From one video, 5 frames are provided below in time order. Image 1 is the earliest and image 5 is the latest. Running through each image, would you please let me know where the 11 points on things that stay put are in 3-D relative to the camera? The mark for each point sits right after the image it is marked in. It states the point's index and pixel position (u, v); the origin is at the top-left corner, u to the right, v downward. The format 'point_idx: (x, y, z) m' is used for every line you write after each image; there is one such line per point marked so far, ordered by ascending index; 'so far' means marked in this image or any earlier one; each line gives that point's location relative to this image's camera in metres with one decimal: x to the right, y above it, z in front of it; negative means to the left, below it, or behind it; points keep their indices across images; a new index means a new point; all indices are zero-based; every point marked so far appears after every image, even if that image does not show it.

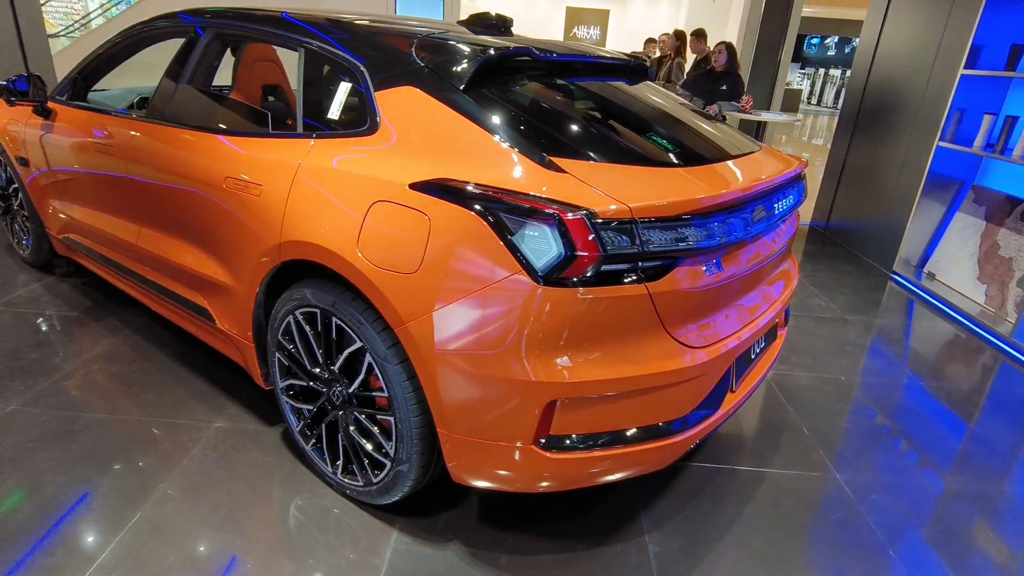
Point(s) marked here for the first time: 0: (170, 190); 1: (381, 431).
0: (-1.2, +0.3, +2.1) m
1: (-0.4, -0.4, +1.7) m
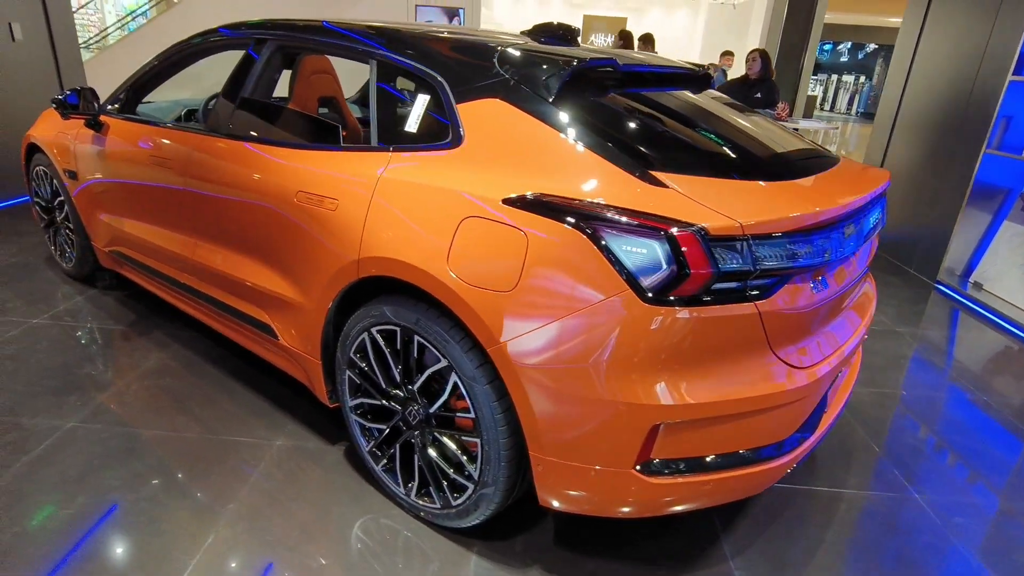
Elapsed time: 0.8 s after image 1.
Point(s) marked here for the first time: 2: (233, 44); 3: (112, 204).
0: (-1.0, +0.3, +2.1) m
1: (-0.1, -0.4, +1.6) m
2: (-1.1, +1.0, +2.3) m
3: (-1.8, +0.4, +2.7) m
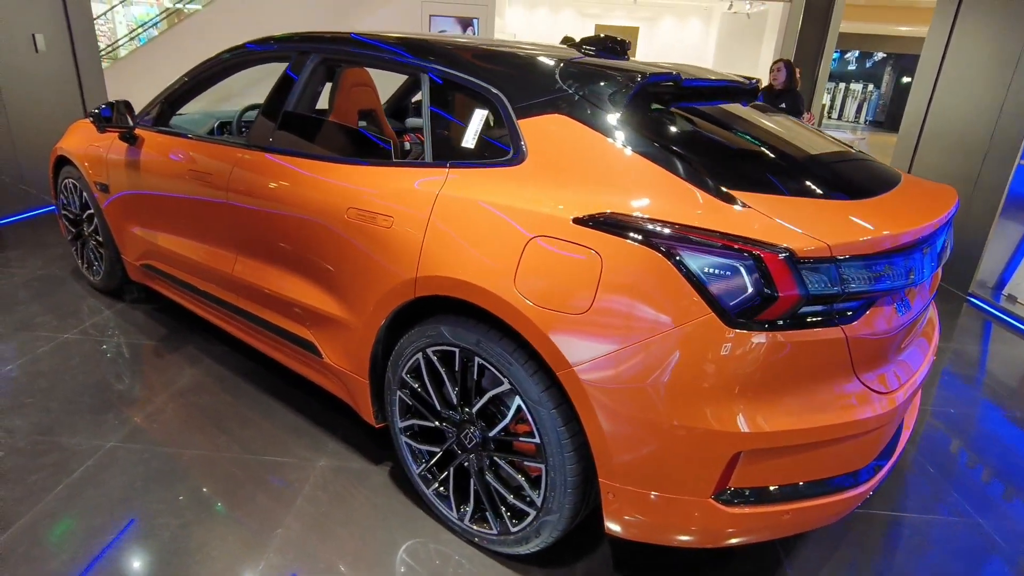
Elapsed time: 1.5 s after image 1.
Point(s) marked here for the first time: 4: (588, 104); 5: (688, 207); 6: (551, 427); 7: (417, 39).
0: (-0.8, +0.2, +2.0) m
1: (0.0, -0.5, +1.6) m
2: (-0.9, +0.9, +2.3) m
3: (-1.7, +0.3, +2.7) m
4: (+0.2, +0.5, +1.5) m
5: (+0.4, +0.2, +1.3) m
6: (+0.1, -0.3, +1.4) m
7: (-0.3, +0.8, +2.0) m
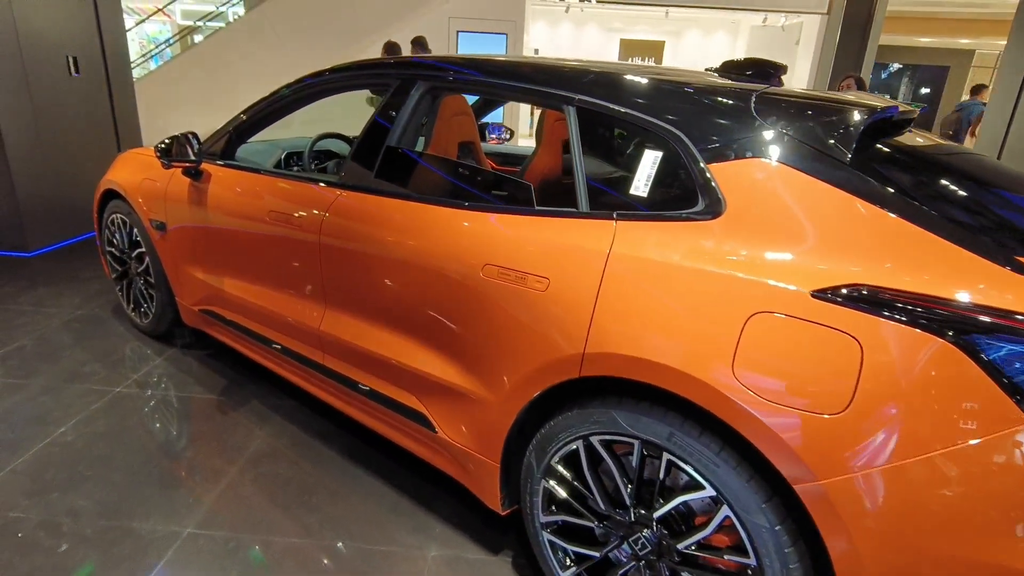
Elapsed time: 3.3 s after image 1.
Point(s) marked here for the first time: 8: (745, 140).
0: (-0.4, +0.1, +1.8) m
1: (+0.5, -0.7, +1.3) m
2: (-0.5, +0.7, +2.1) m
3: (-1.2, +0.1, +2.4) m
4: (+0.6, +0.3, +1.3) m
5: (+0.8, 0.0, +1.0) m
6: (+0.5, -0.5, +1.2) m
7: (+0.1, +0.7, +1.7) m
8: (+0.5, +0.3, +1.3) m
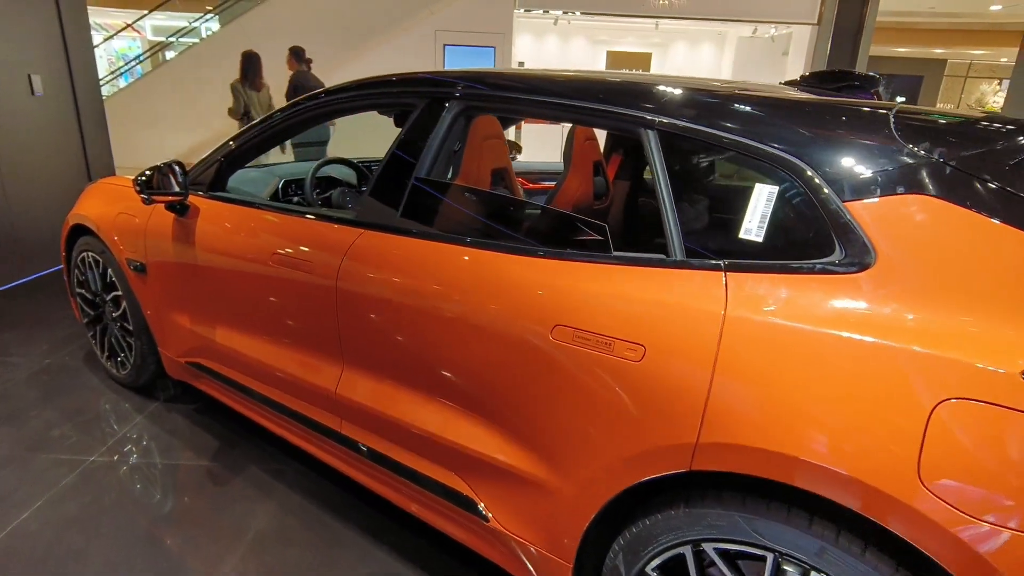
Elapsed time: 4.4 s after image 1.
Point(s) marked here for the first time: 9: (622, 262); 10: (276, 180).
0: (-0.2, -0.1, +1.5) m
1: (+0.6, -0.8, +1.0) m
2: (-0.4, +0.6, +1.8) m
3: (-1.1, -0.1, +2.1) m
4: (+0.8, +0.2, +1.0) m
5: (+1.0, -0.1, +0.8) m
6: (+0.7, -0.6, +0.9) m
7: (+0.2, +0.5, +1.5) m
8: (+0.7, +0.2, +1.1) m
9: (+0.2, +0.1, +1.2) m
10: (-1.0, +0.4, +2.4) m
